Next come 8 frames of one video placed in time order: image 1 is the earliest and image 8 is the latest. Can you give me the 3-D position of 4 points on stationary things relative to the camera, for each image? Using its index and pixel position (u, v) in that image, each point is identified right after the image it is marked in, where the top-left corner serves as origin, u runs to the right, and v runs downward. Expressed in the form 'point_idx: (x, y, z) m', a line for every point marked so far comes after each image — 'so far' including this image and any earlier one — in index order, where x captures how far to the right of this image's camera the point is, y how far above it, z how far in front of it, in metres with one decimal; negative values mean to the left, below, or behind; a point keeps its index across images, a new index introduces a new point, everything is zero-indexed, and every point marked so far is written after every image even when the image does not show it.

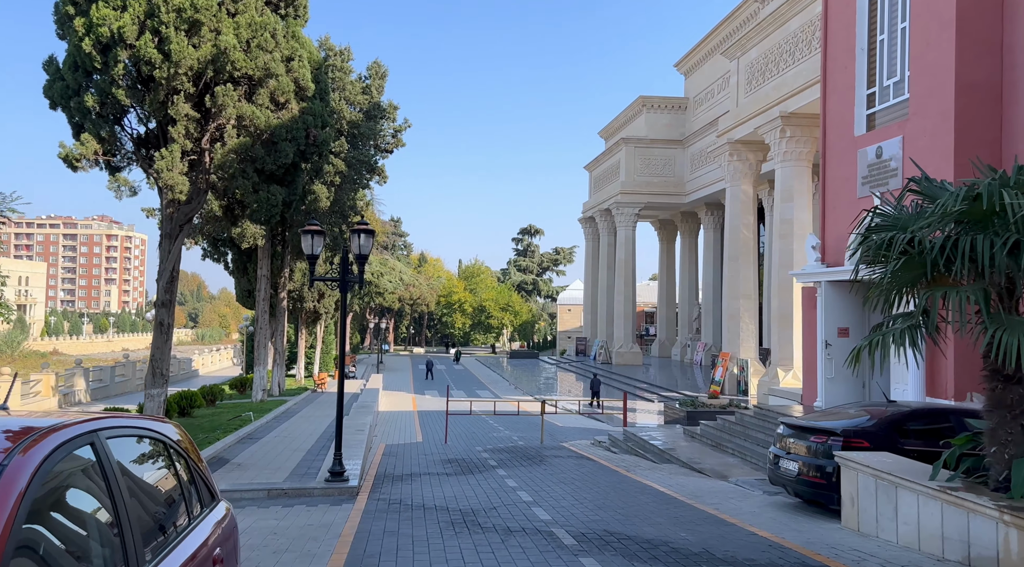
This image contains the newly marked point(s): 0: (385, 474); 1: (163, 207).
0: (-2.1, -3.2, +13.2) m
1: (-6.8, +1.7, +15.3) m
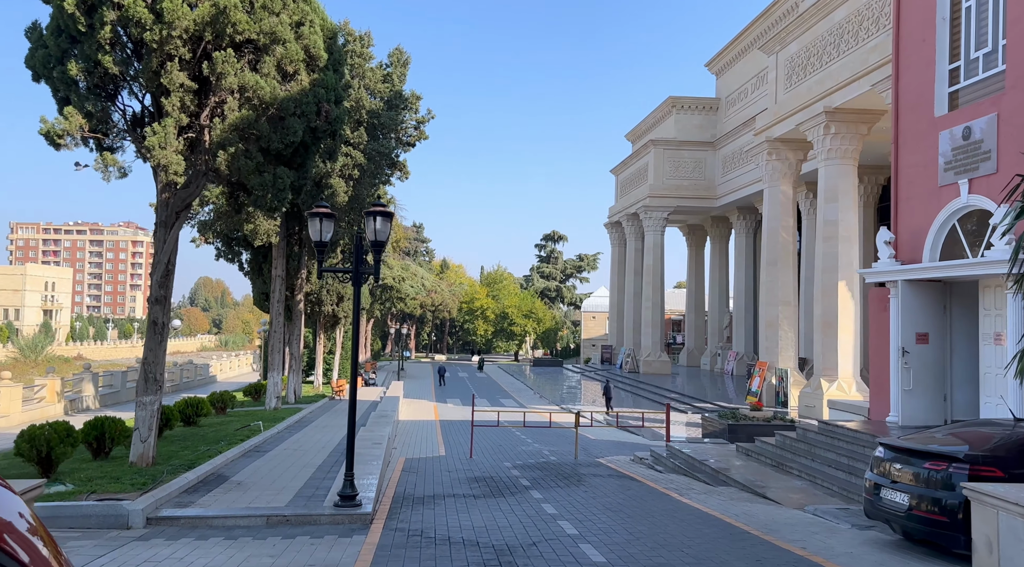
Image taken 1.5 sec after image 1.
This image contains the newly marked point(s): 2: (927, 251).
0: (-1.6, -3.1, +11.6) m
1: (-6.2, +1.7, +13.9) m
2: (+7.3, +0.6, +14.2) m
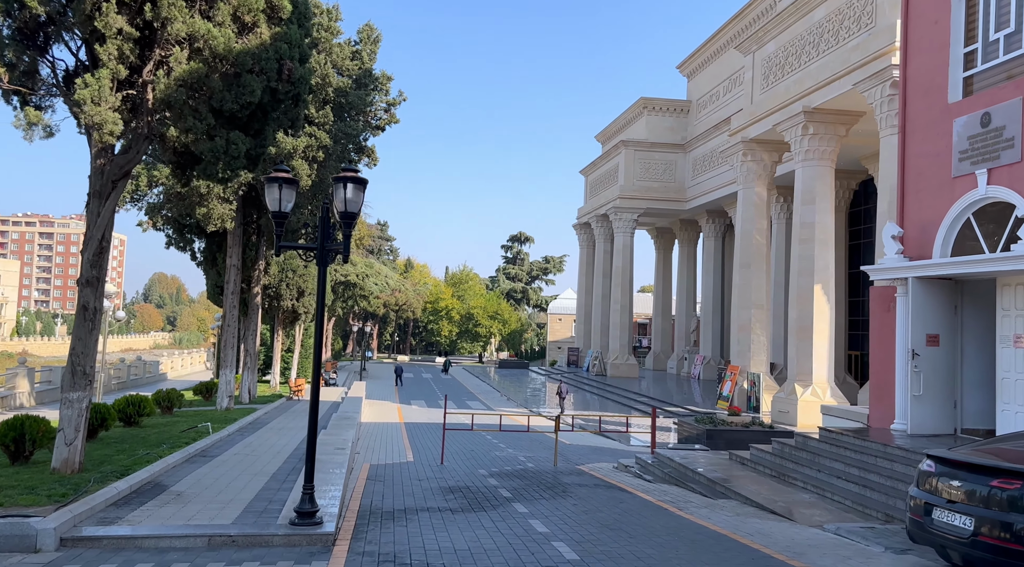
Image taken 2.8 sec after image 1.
0: (-1.8, -2.9, +10.2) m
1: (-6.5, +2.0, +12.2) m
2: (+7.0, +0.6, +13.2) m
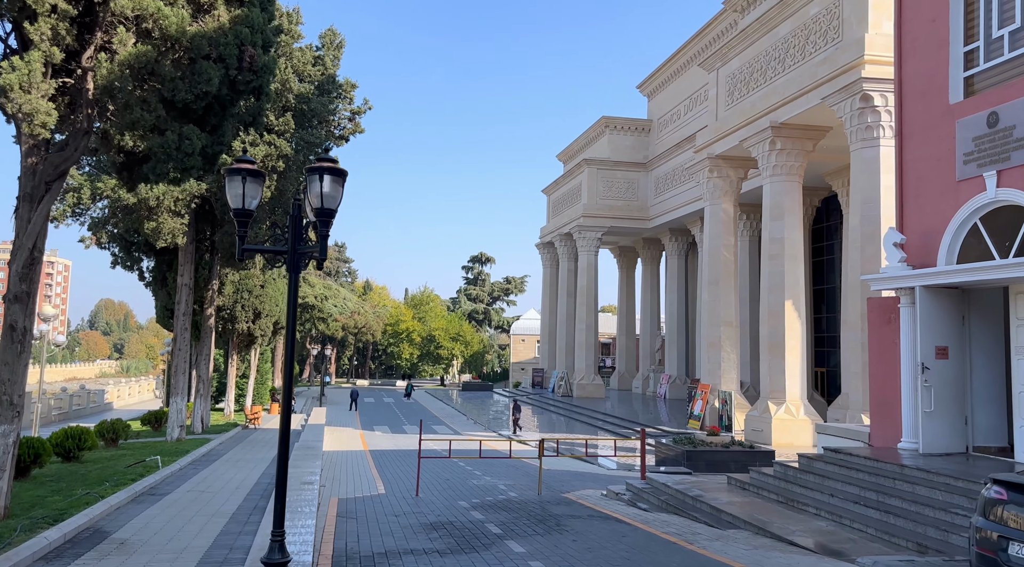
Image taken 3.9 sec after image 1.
0: (-1.9, -3.1, +9.0) m
1: (-6.7, +1.8, +10.9) m
2: (+6.8, +0.5, +12.5) m
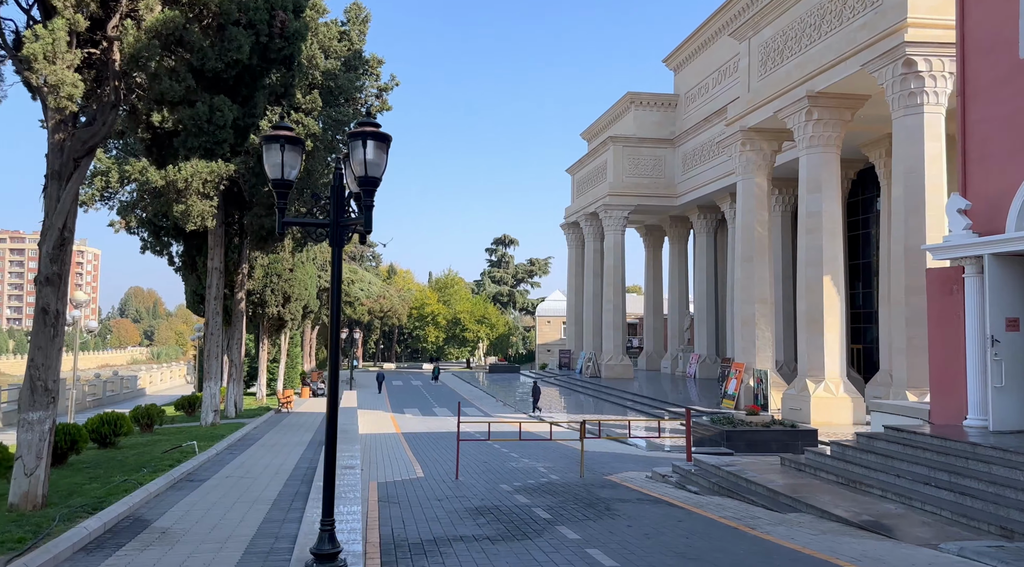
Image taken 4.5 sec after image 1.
0: (-1.3, -2.8, +8.6) m
1: (-6.1, +2.0, +10.5) m
2: (+7.4, +0.9, +11.8) m
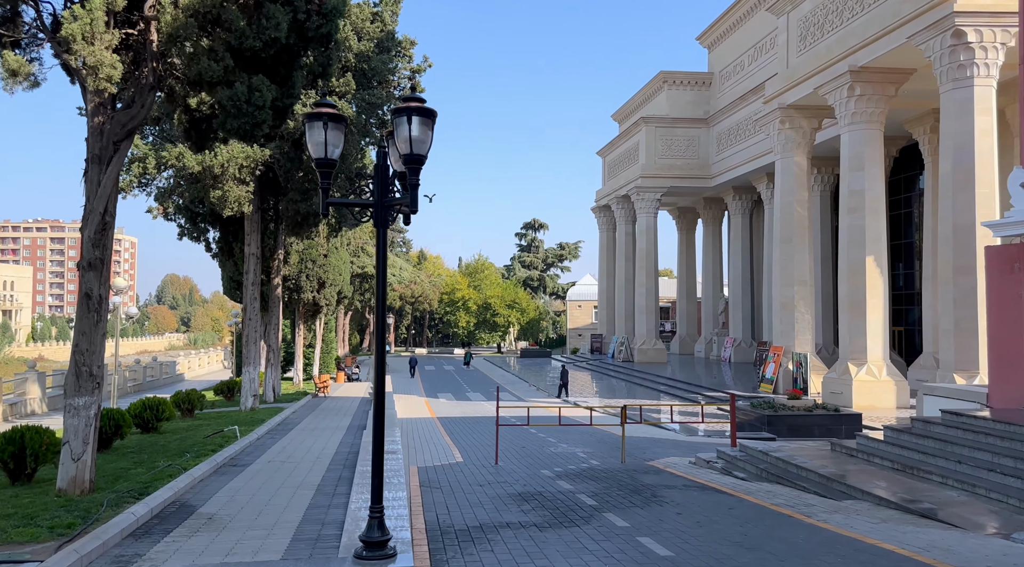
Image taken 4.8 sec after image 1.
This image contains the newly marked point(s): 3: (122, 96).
0: (-0.8, -2.6, +8.5) m
1: (-5.6, +2.2, +10.5) m
2: (+8.0, +1.3, +11.3) m
3: (-5.6, +2.7, +11.4) m
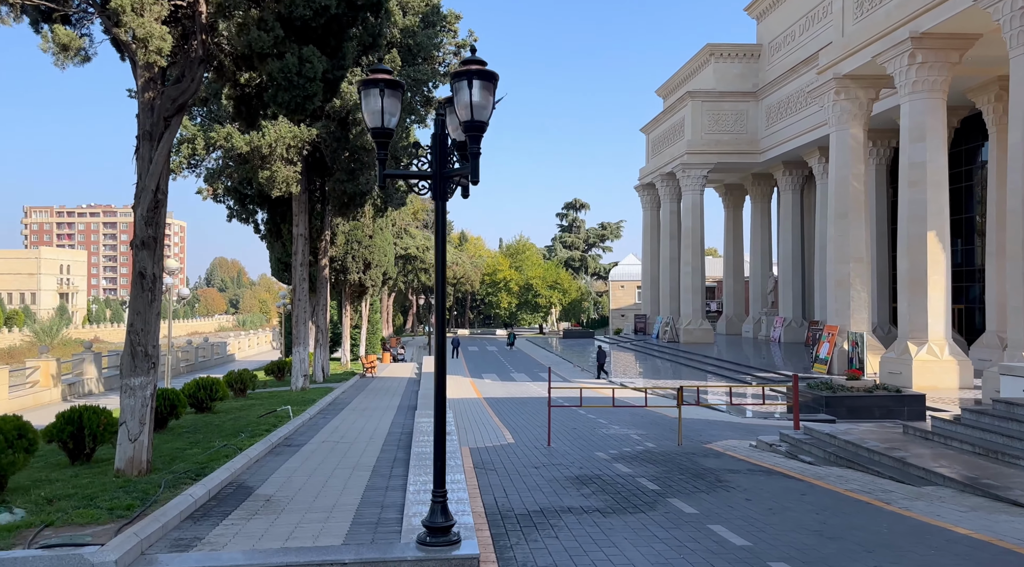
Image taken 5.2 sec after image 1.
0: (-0.1, -2.4, +8.2) m
1: (-4.9, +2.5, +10.4) m
2: (+8.7, +1.6, +10.5) m
3: (-4.8, +3.0, +11.3) m
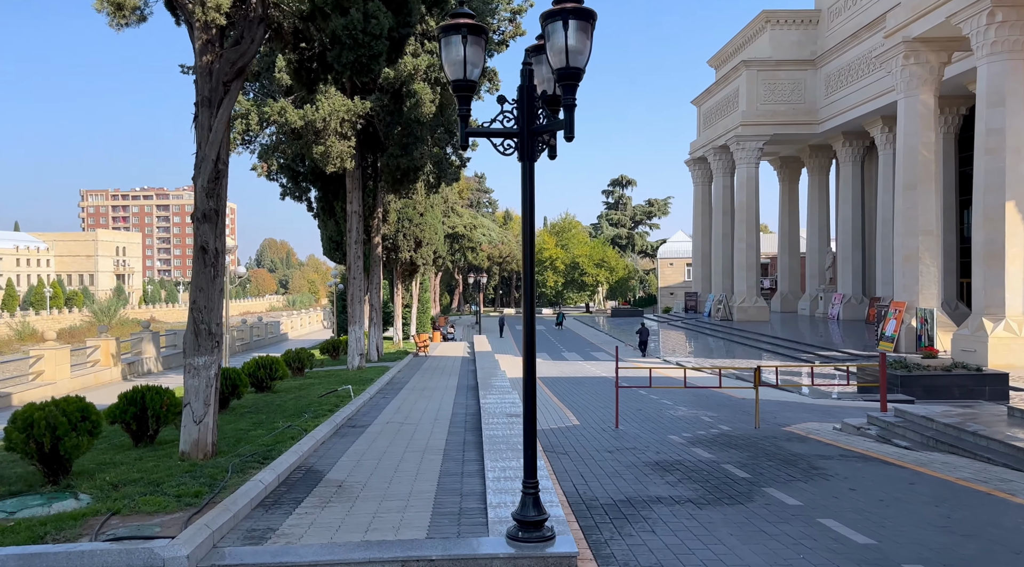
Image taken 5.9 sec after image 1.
0: (+0.7, -2.1, +7.6) m
1: (-4.0, +2.8, +10.0) m
2: (+9.6, +2.0, +9.3) m
3: (-3.9, +3.3, +10.9) m
